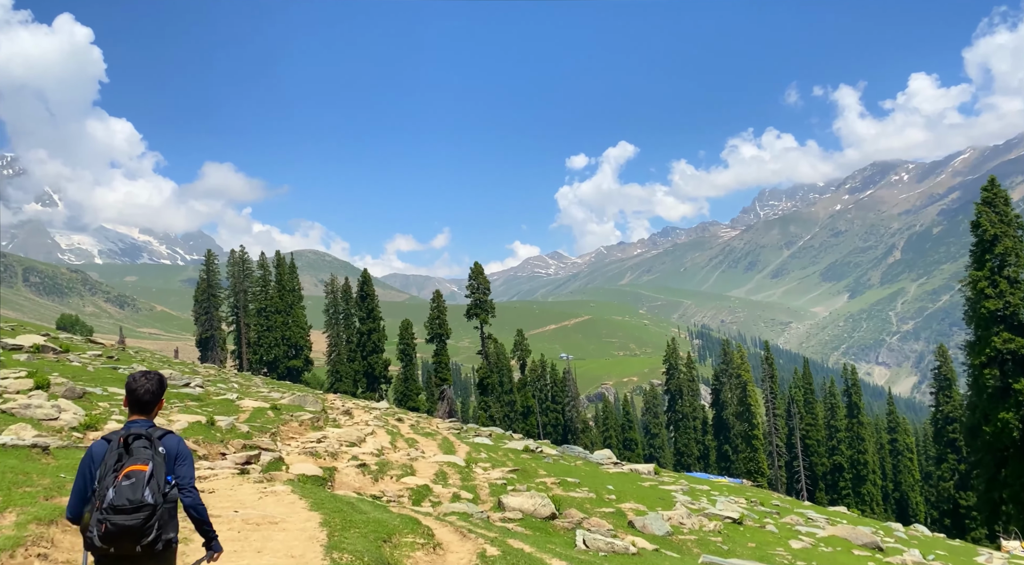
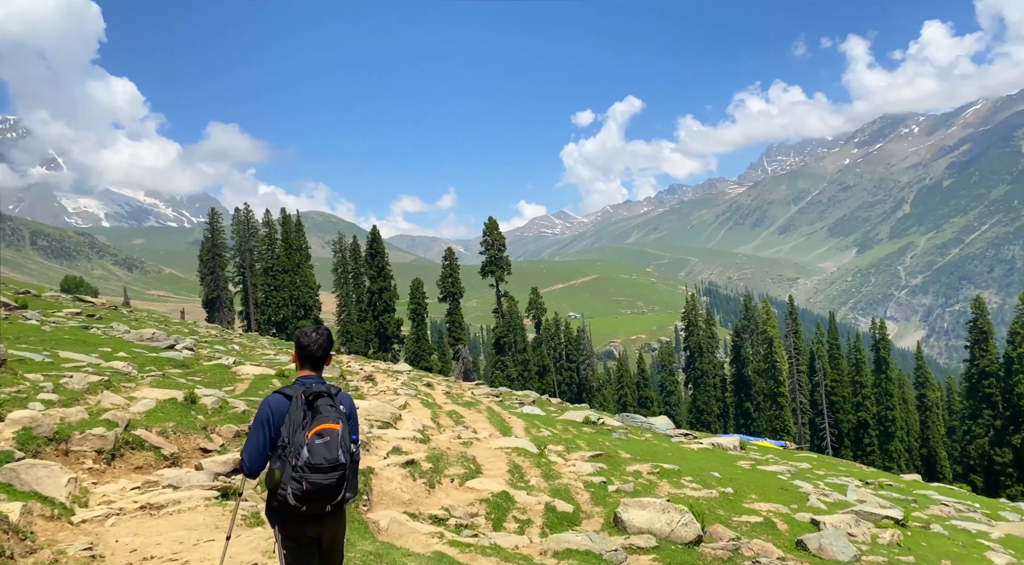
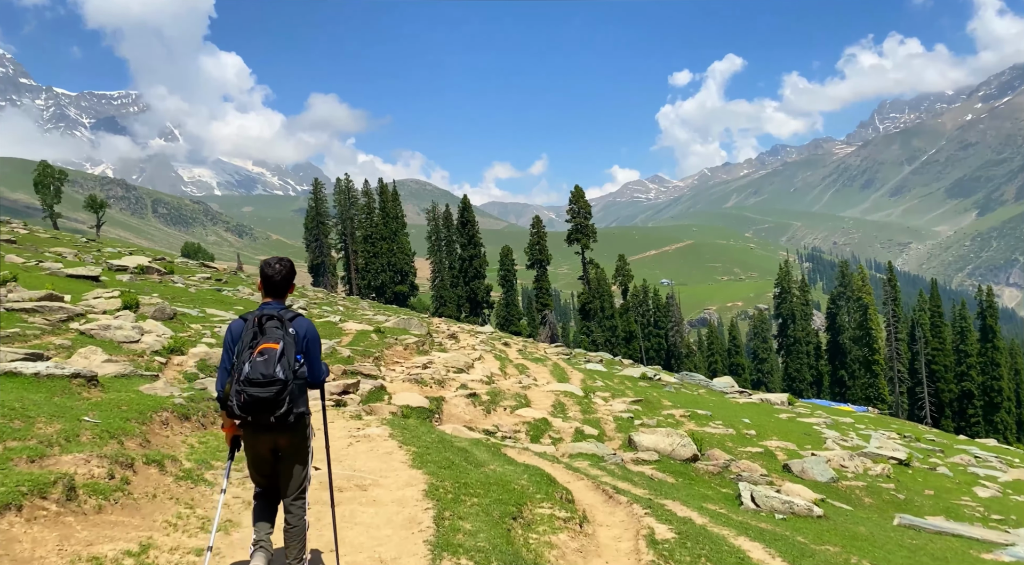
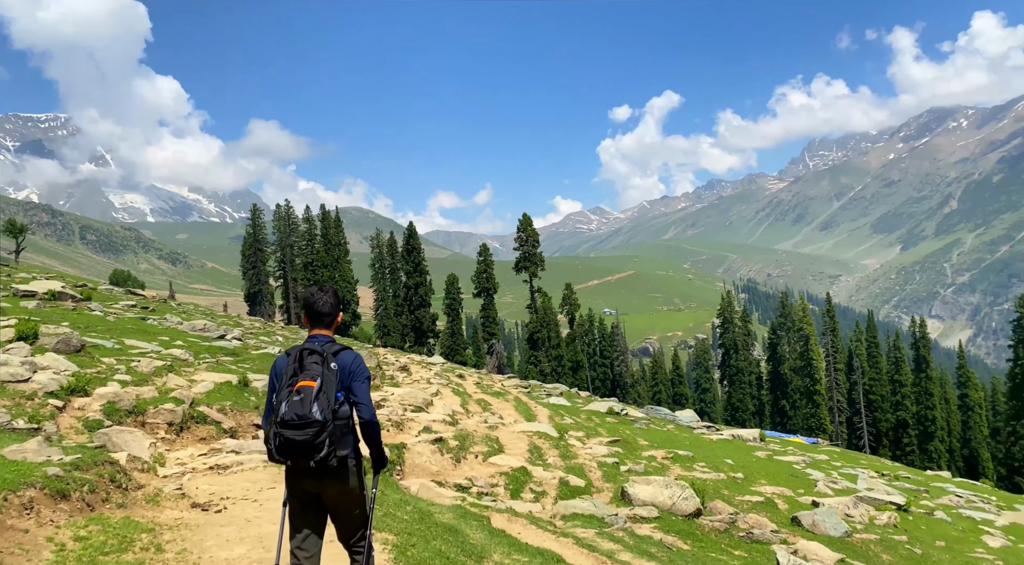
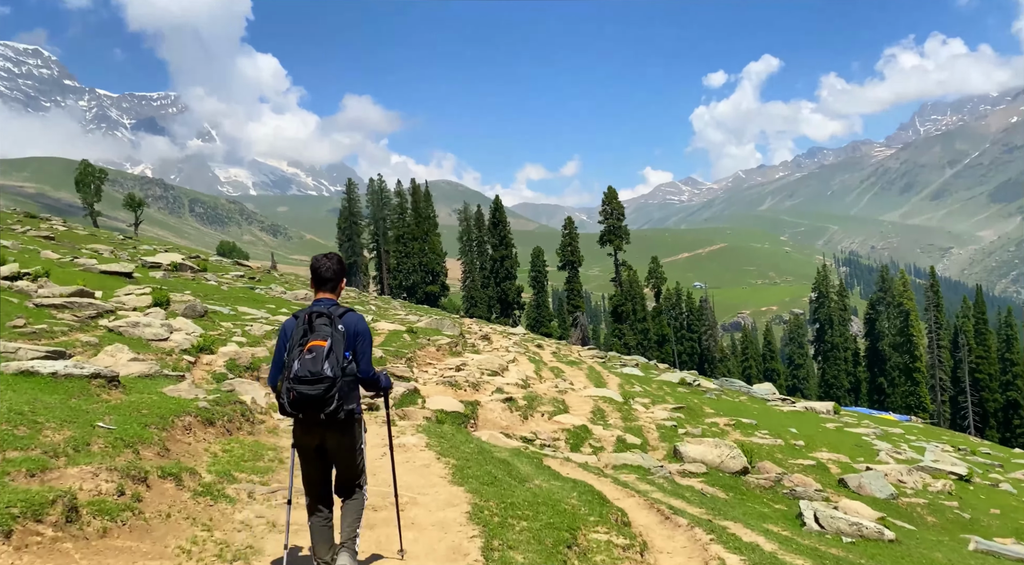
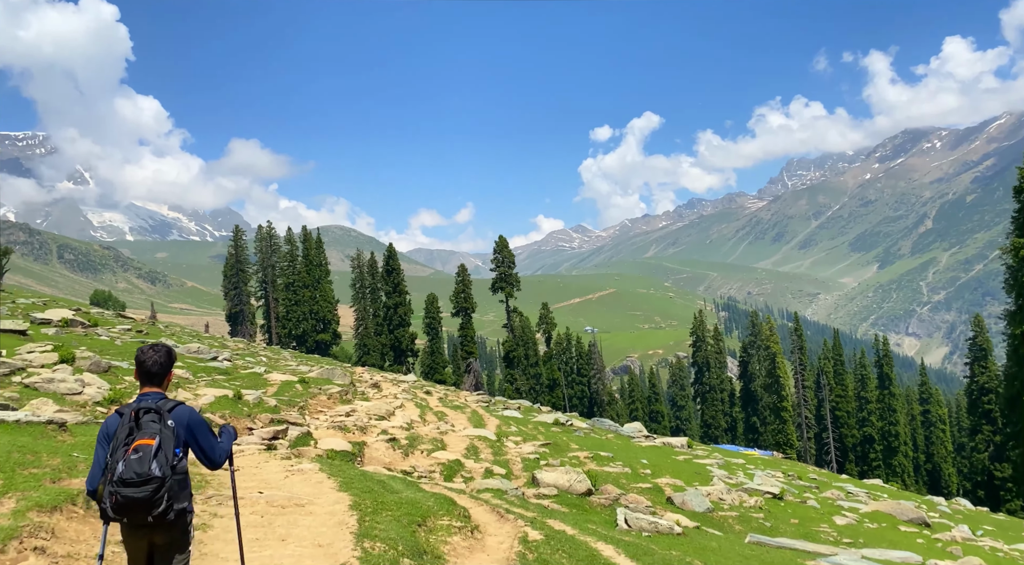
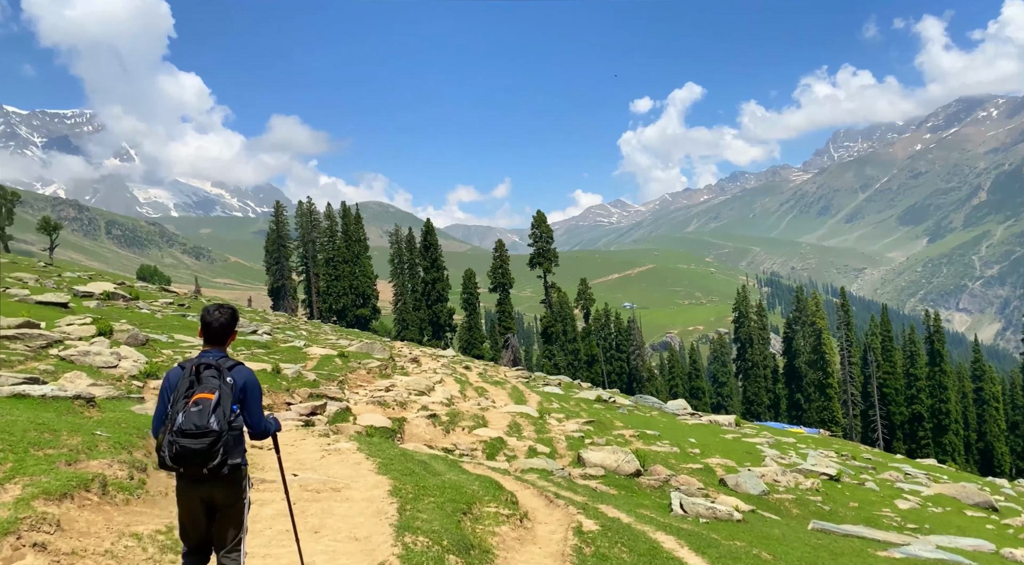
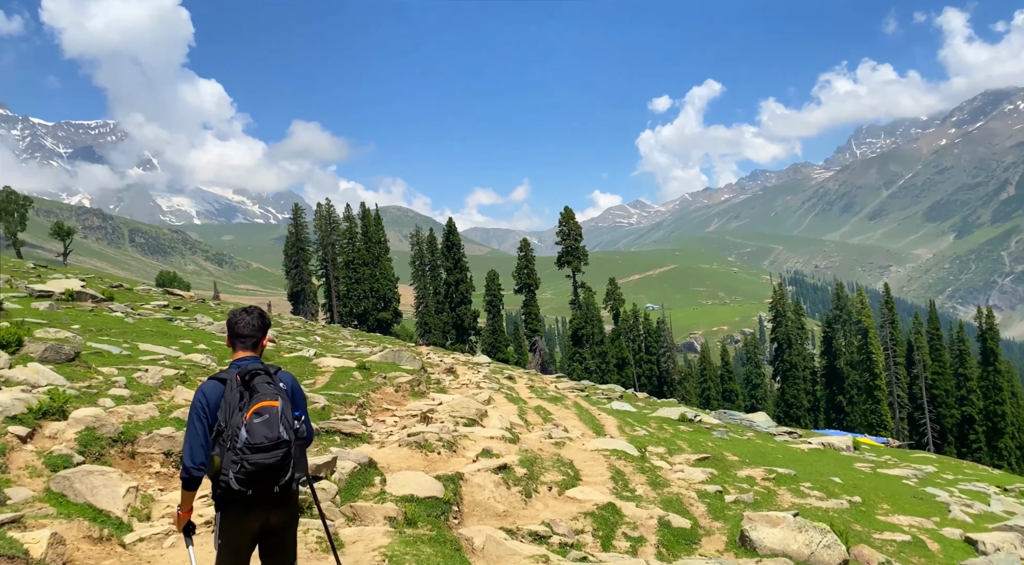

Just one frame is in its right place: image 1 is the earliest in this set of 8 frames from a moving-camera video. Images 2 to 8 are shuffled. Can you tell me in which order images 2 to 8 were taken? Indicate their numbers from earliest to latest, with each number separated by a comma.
6, 7, 3, 5, 4, 2, 8
